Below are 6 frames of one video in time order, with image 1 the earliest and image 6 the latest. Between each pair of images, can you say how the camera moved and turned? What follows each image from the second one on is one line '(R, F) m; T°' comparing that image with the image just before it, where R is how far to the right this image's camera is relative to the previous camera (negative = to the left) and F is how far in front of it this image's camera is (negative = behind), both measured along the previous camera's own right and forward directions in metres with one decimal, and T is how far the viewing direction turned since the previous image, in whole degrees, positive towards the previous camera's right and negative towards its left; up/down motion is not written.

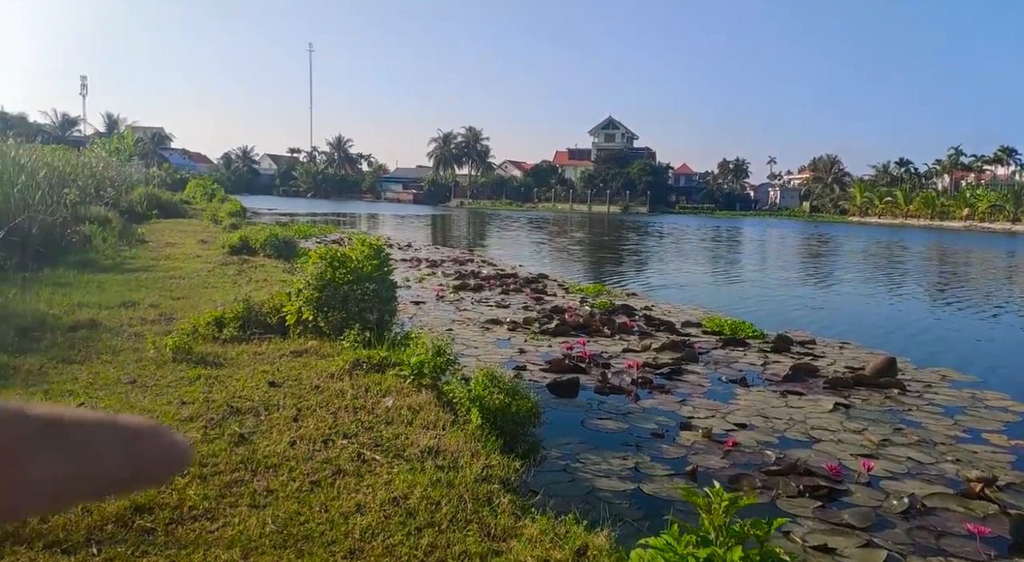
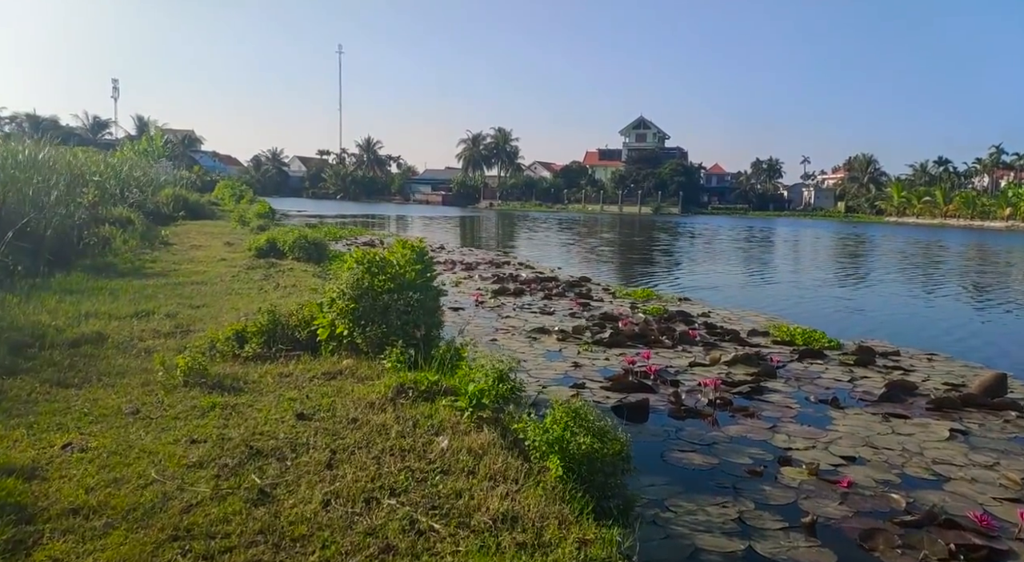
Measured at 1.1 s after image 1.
(-0.3, +1.1) m; -2°
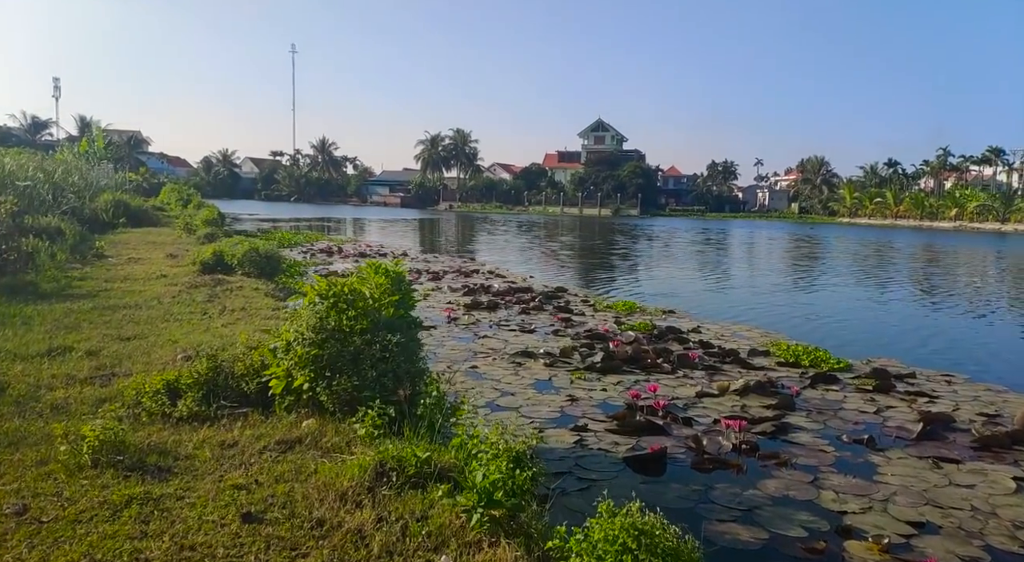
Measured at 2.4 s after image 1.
(-0.3, +1.2) m; +3°
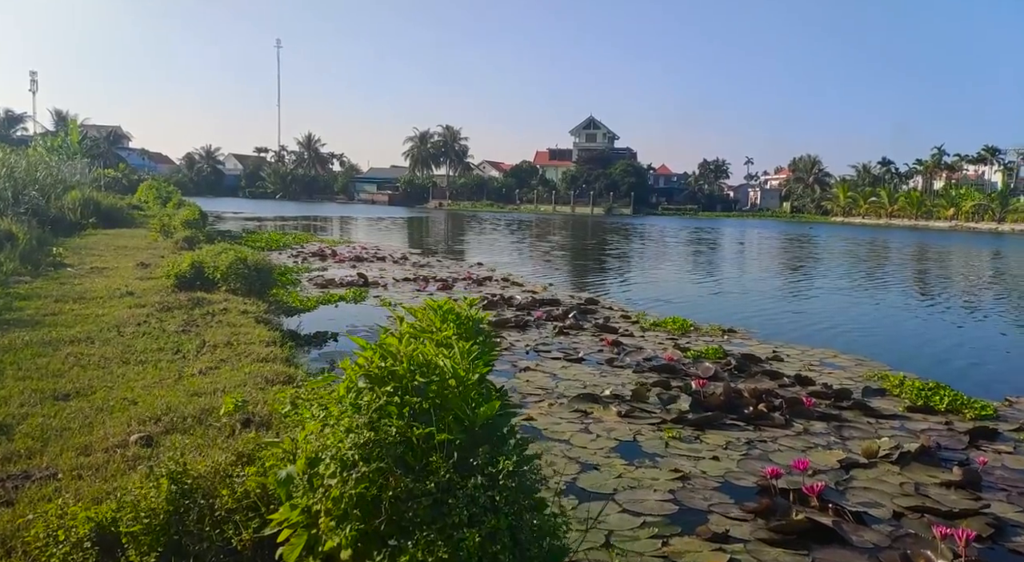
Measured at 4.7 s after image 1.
(-0.8, +2.2) m; +1°
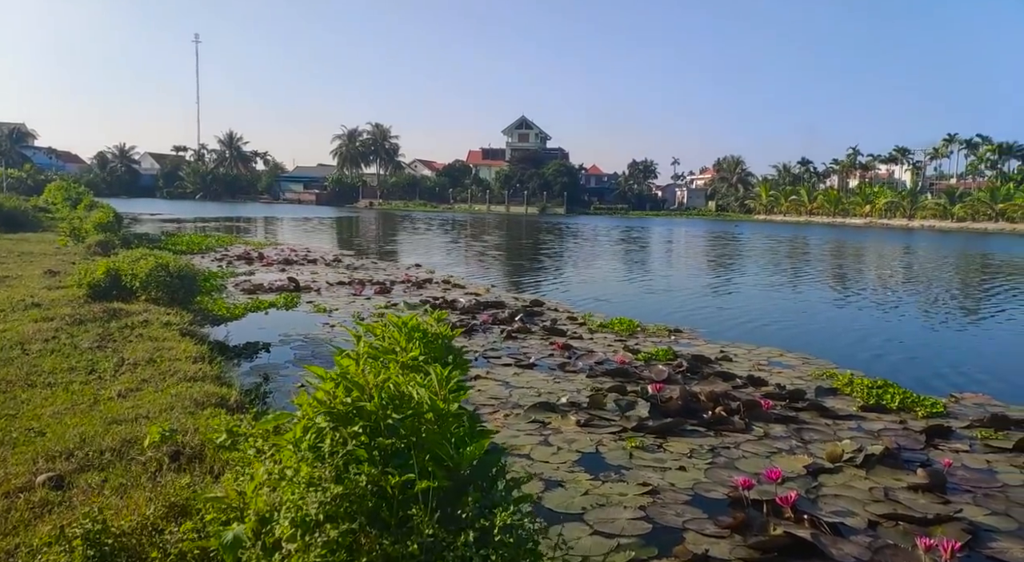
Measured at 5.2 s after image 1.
(-0.2, +0.4) m; +5°
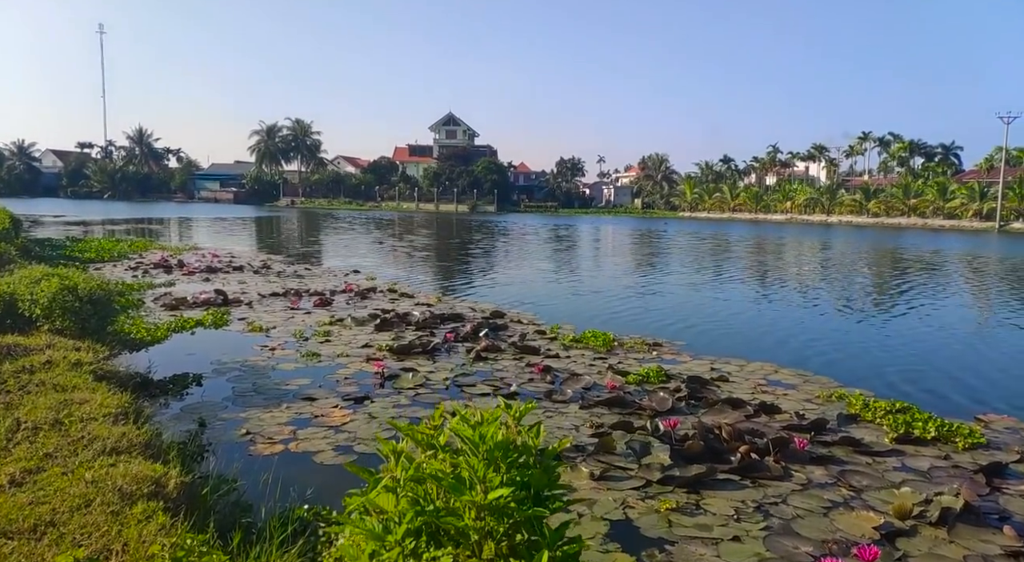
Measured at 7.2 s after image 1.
(-0.6, +1.3) m; +5°
